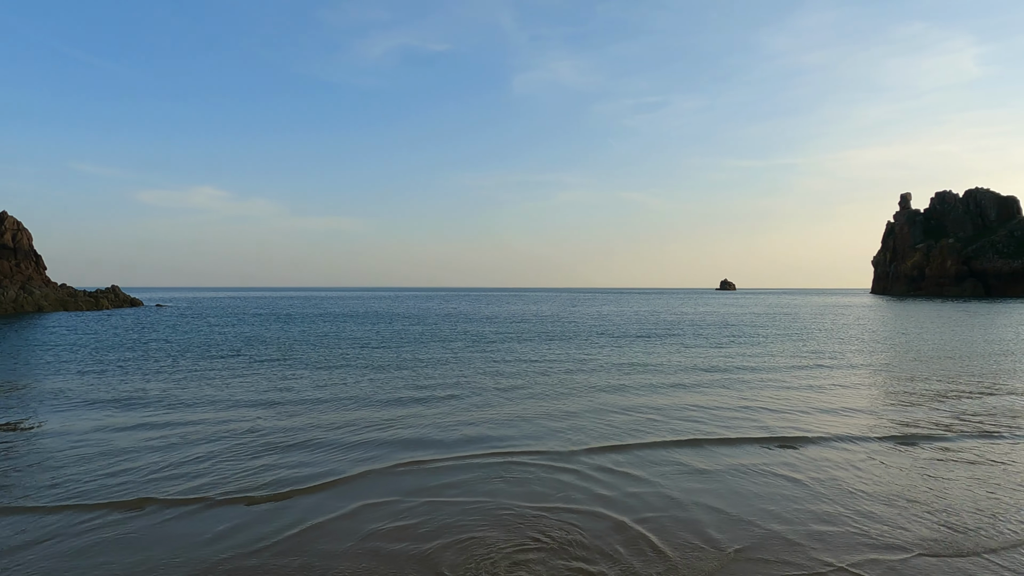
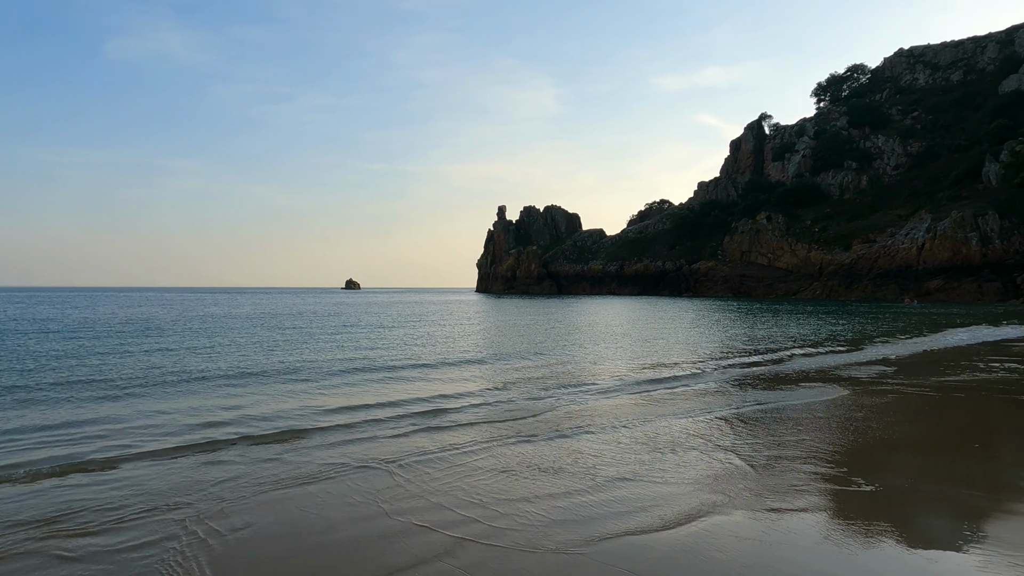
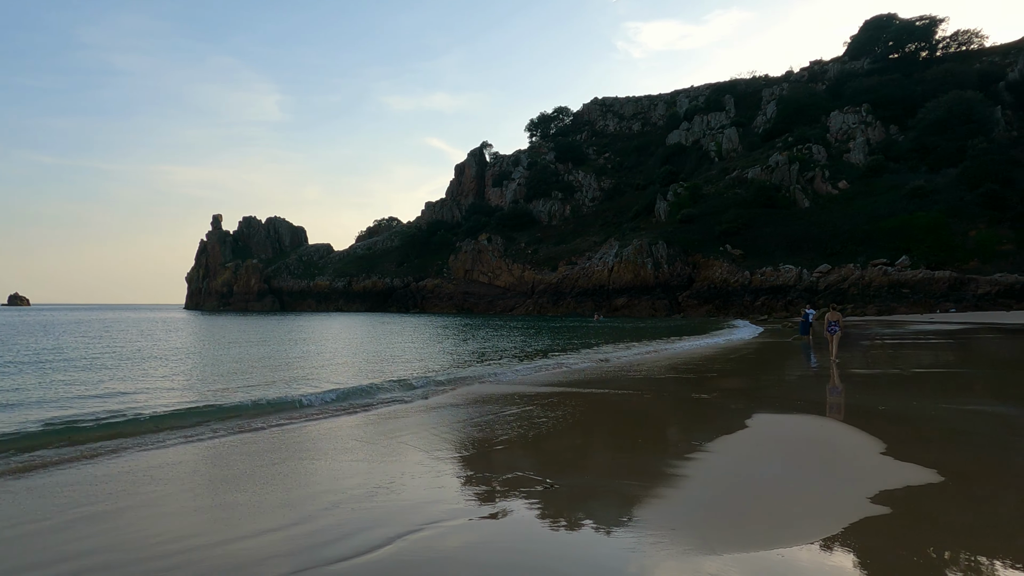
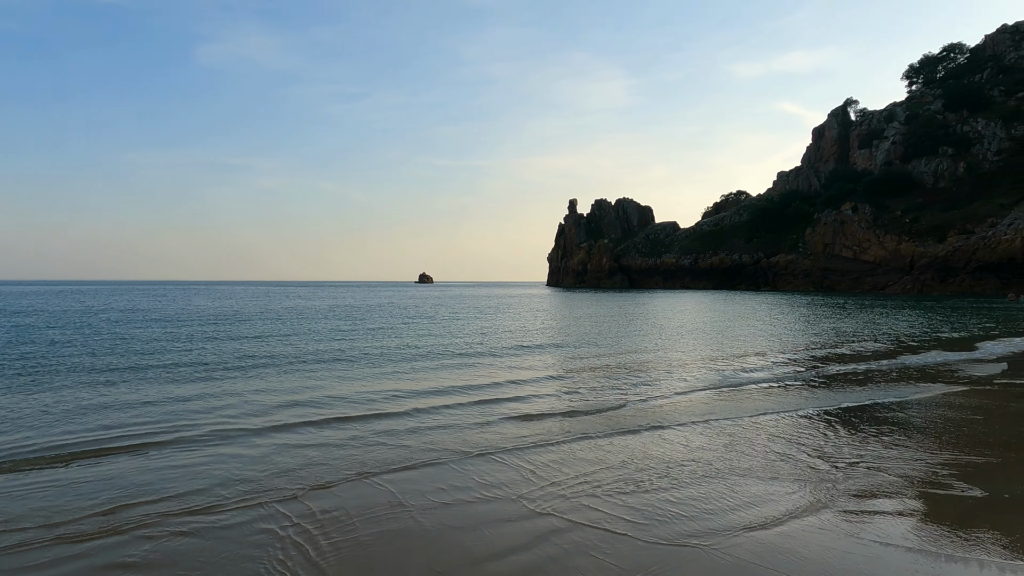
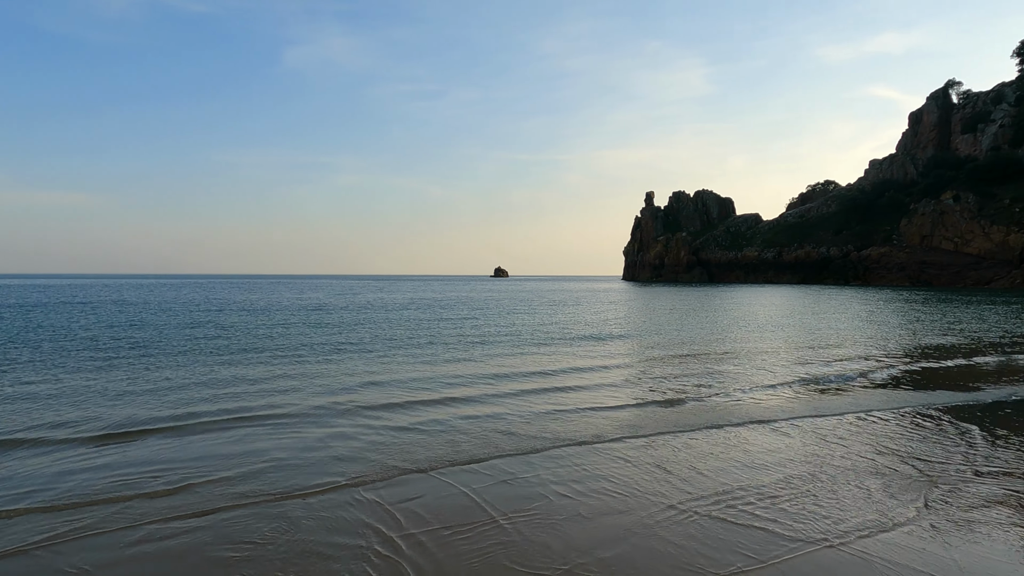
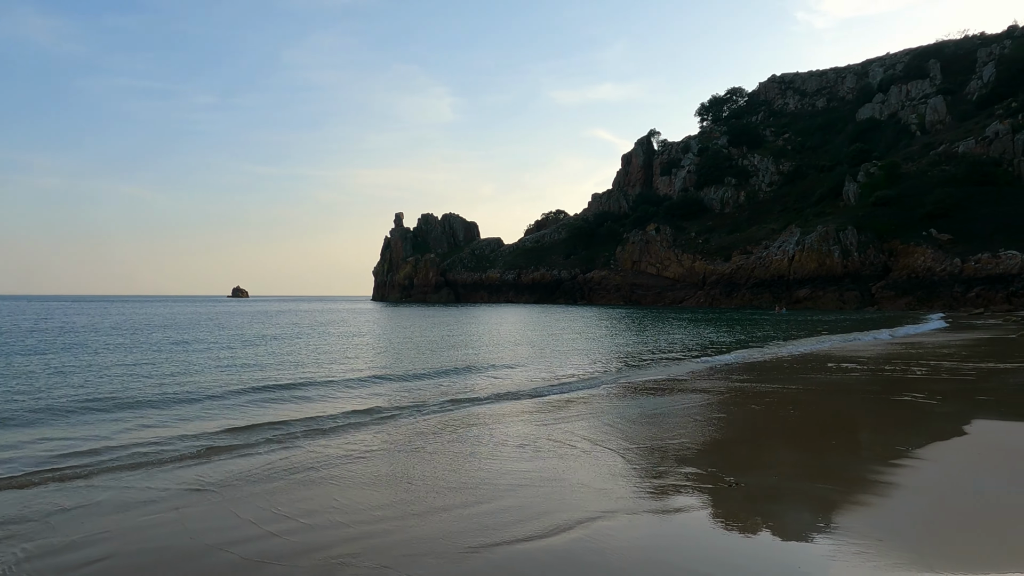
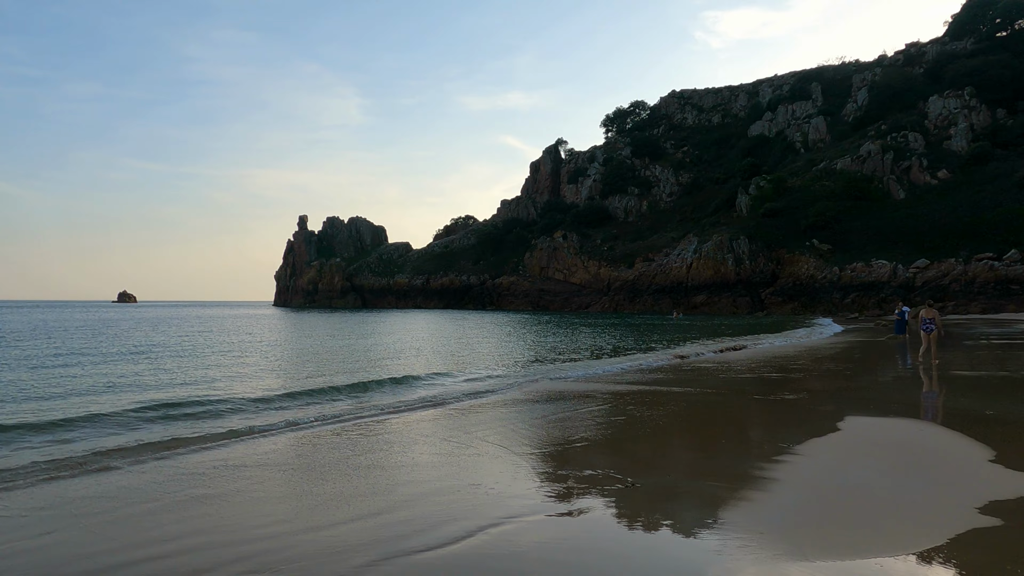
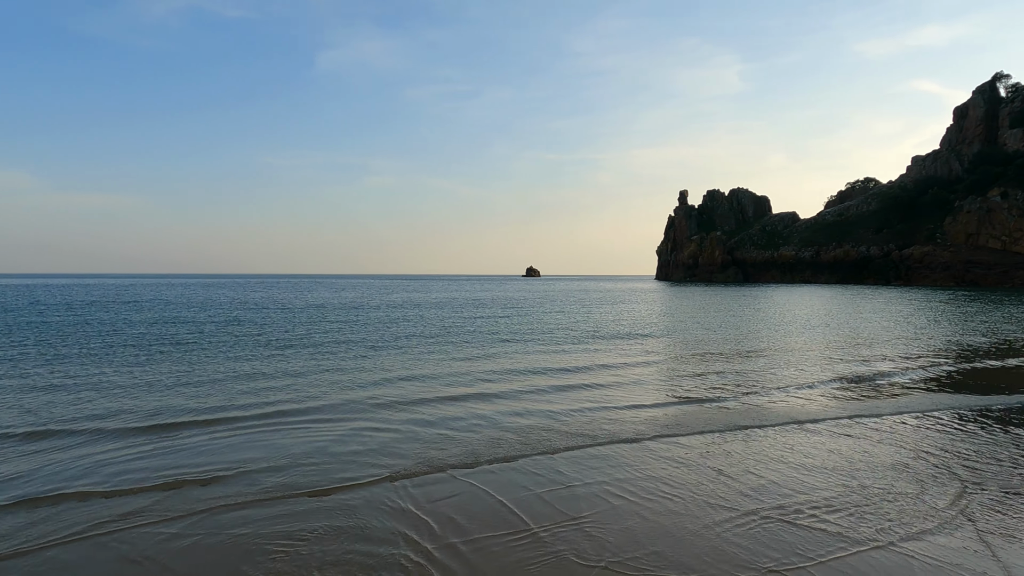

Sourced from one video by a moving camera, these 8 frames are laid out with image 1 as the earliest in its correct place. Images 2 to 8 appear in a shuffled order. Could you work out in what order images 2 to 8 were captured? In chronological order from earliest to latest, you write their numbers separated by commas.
8, 5, 4, 2, 6, 7, 3
